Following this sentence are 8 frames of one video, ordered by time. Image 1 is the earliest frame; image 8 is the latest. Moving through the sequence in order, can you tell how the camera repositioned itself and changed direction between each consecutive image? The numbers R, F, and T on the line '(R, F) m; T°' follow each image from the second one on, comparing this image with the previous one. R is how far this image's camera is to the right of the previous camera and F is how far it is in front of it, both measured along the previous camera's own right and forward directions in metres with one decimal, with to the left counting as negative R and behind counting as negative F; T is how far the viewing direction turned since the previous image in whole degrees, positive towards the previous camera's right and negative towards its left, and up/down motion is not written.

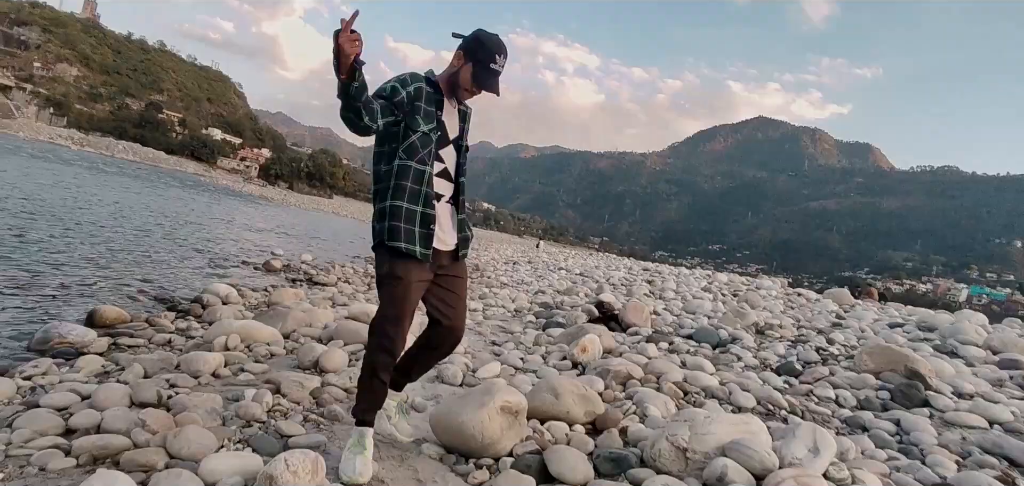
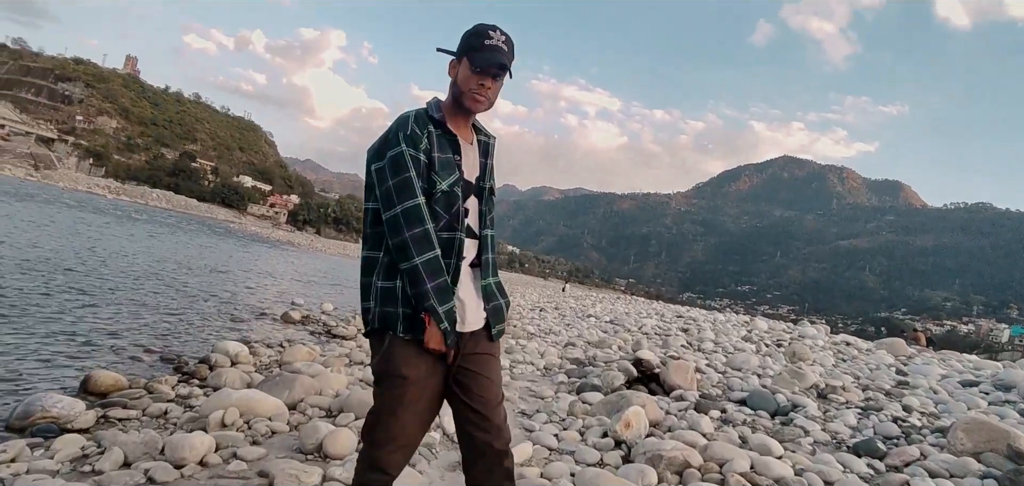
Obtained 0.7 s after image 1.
(0.0, +0.4) m; -2°
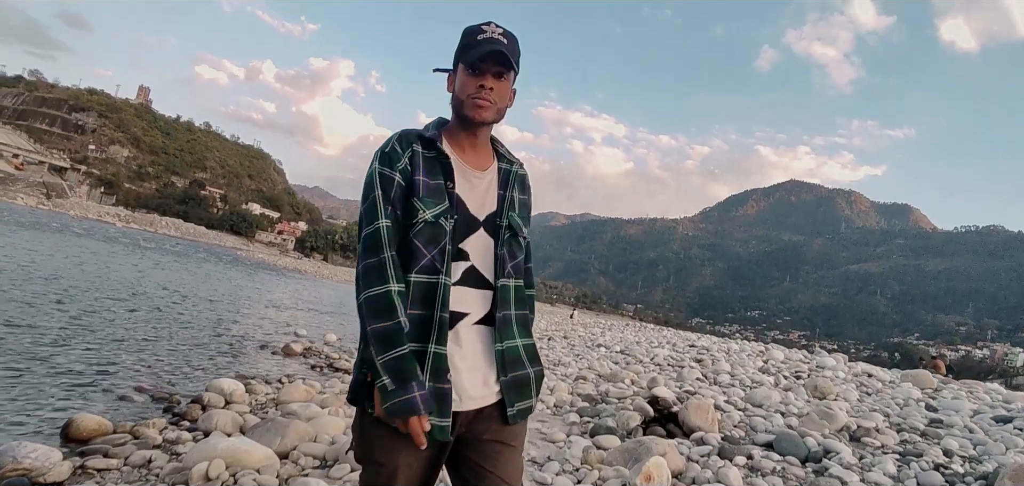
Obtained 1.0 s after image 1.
(0.0, +0.2) m; -1°
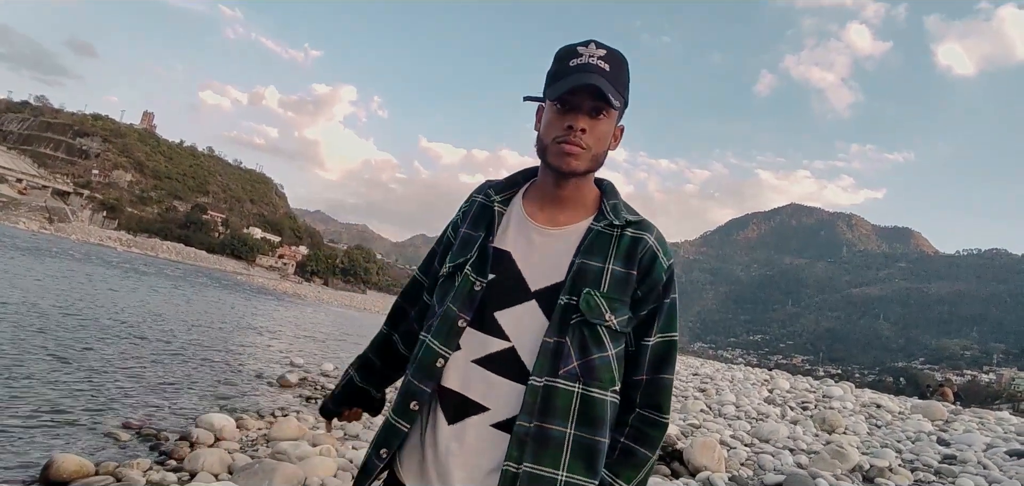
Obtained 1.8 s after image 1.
(0.0, +0.1) m; 0°
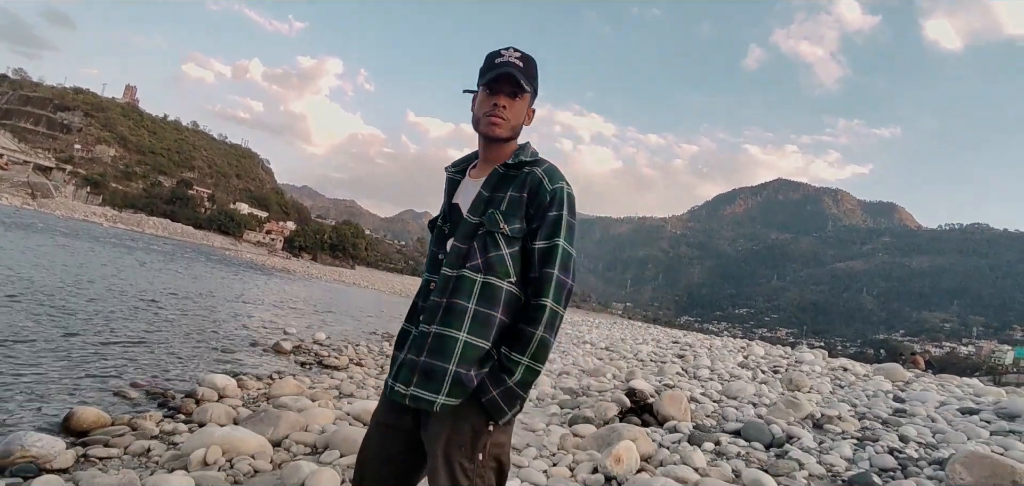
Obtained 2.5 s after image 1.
(0.0, -0.3) m; +1°
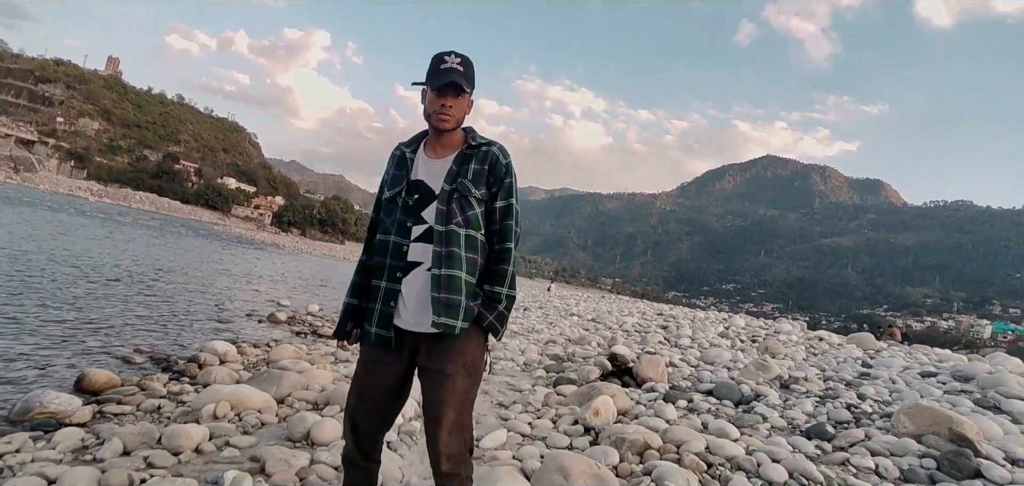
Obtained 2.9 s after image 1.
(0.0, -0.3) m; +1°
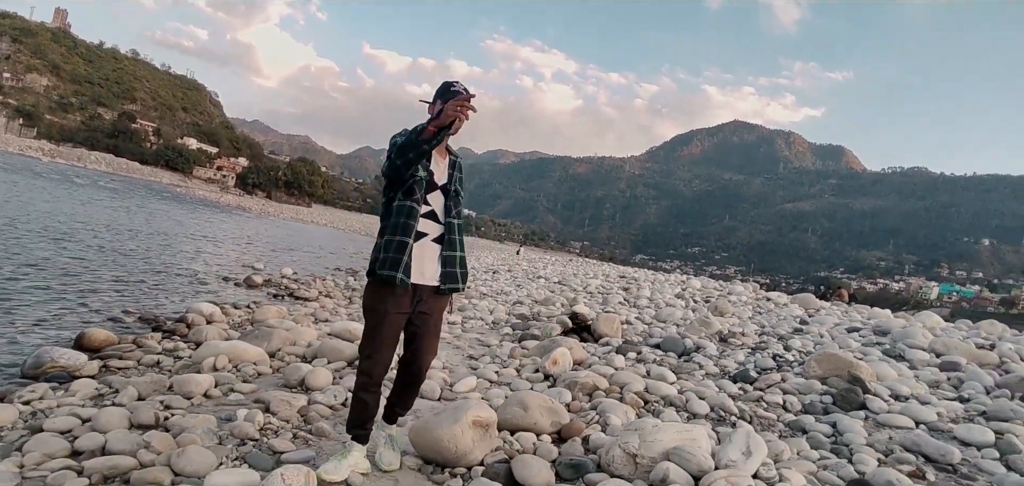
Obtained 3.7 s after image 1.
(0.0, -0.5) m; +3°
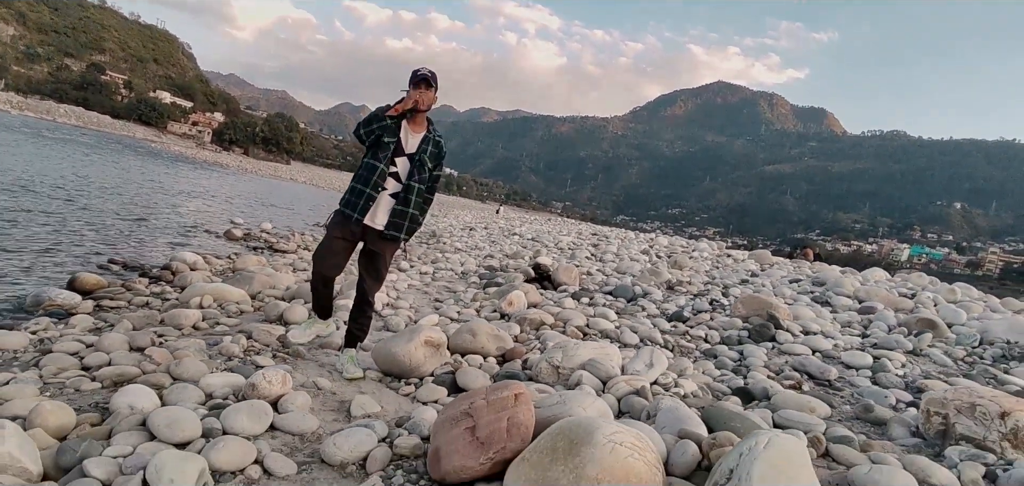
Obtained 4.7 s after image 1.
(+0.2, -0.4) m; +2°
